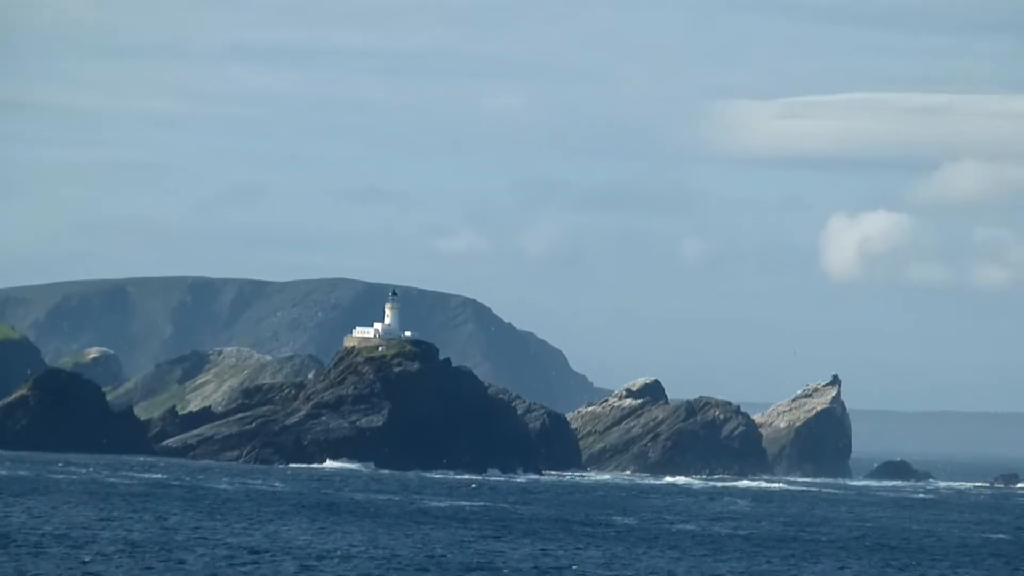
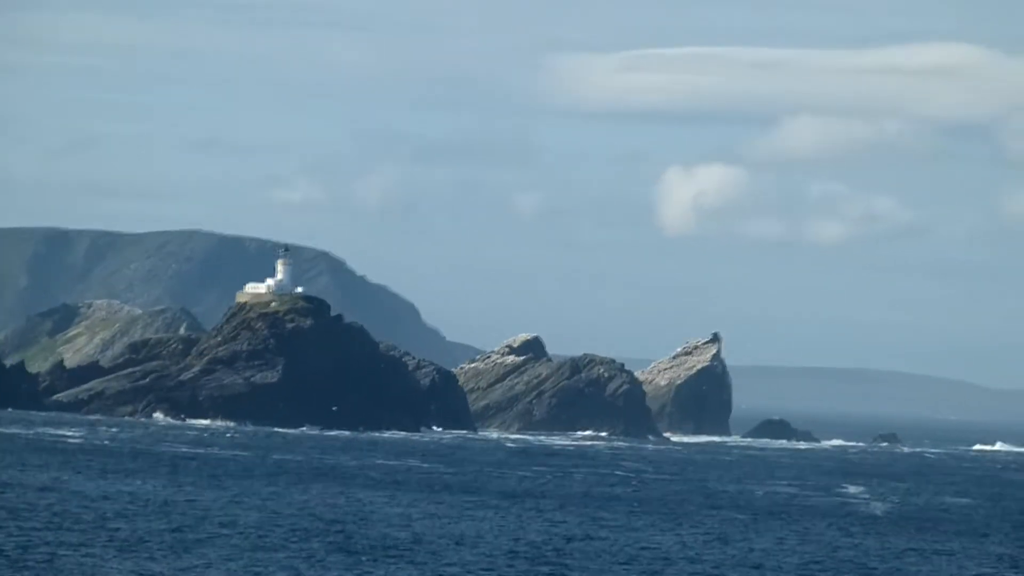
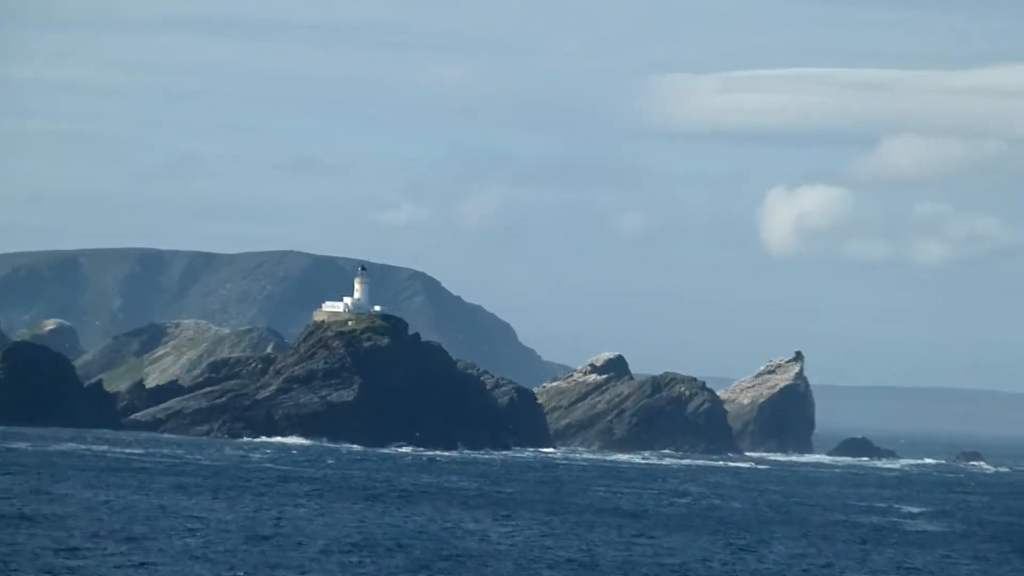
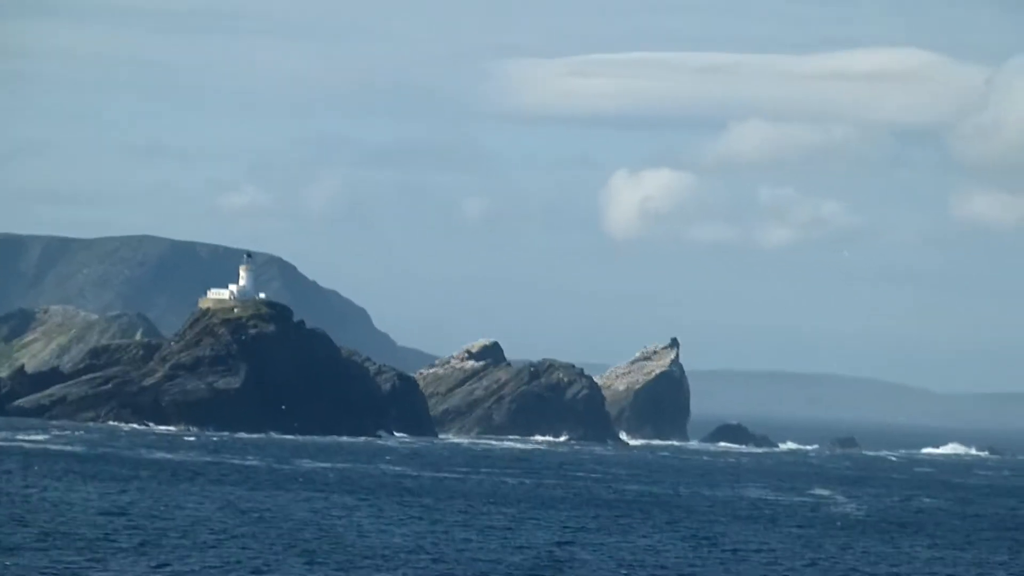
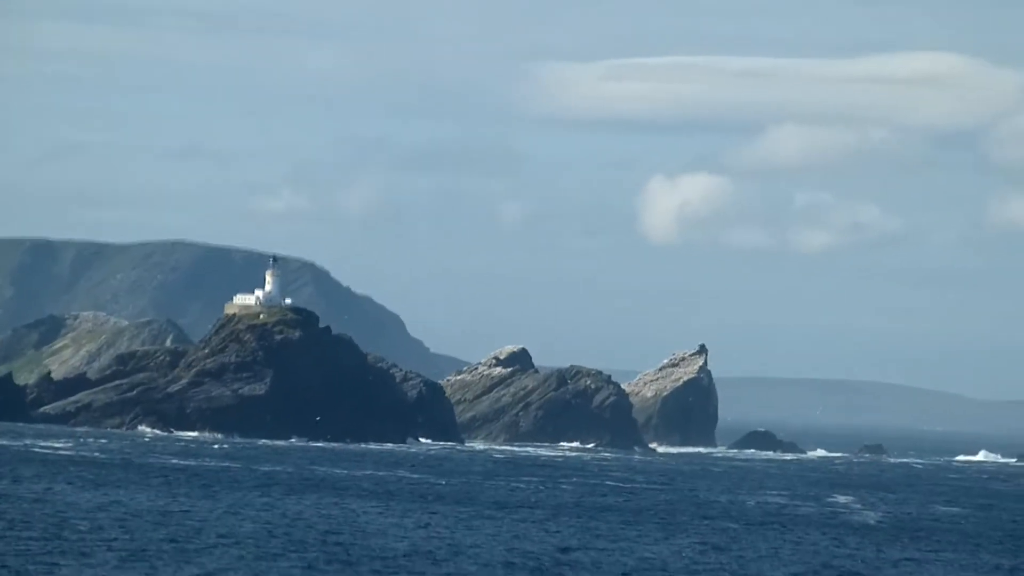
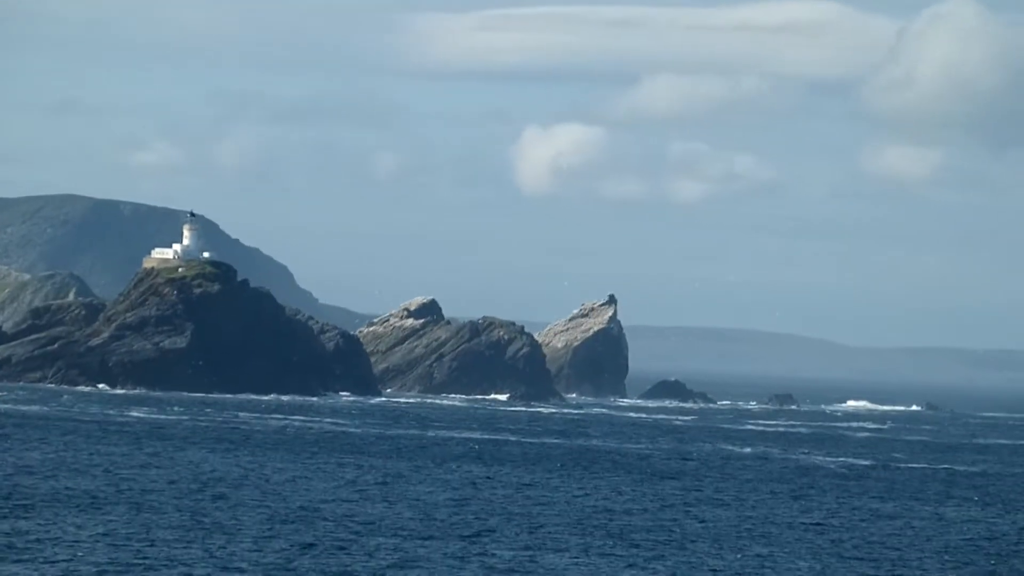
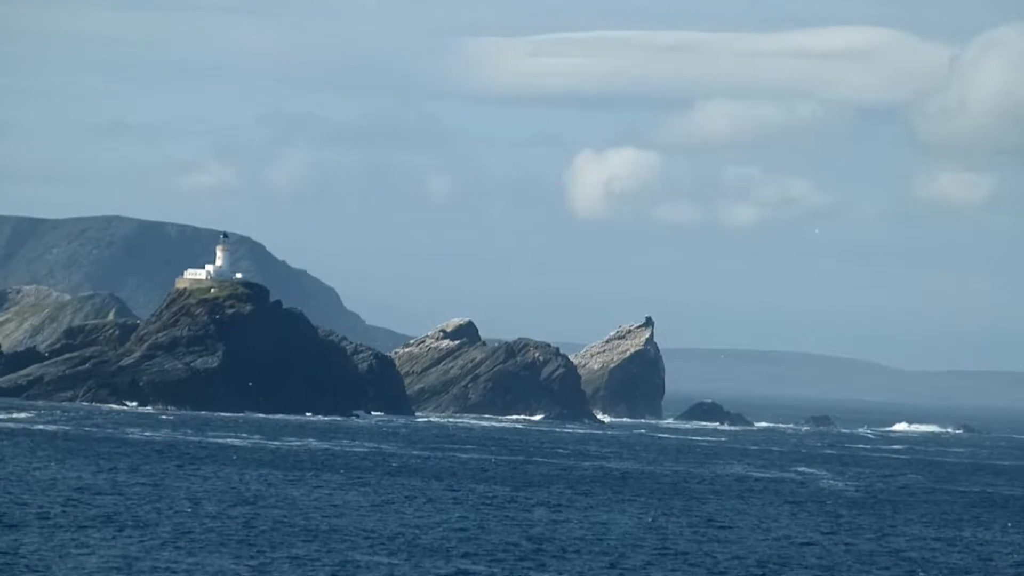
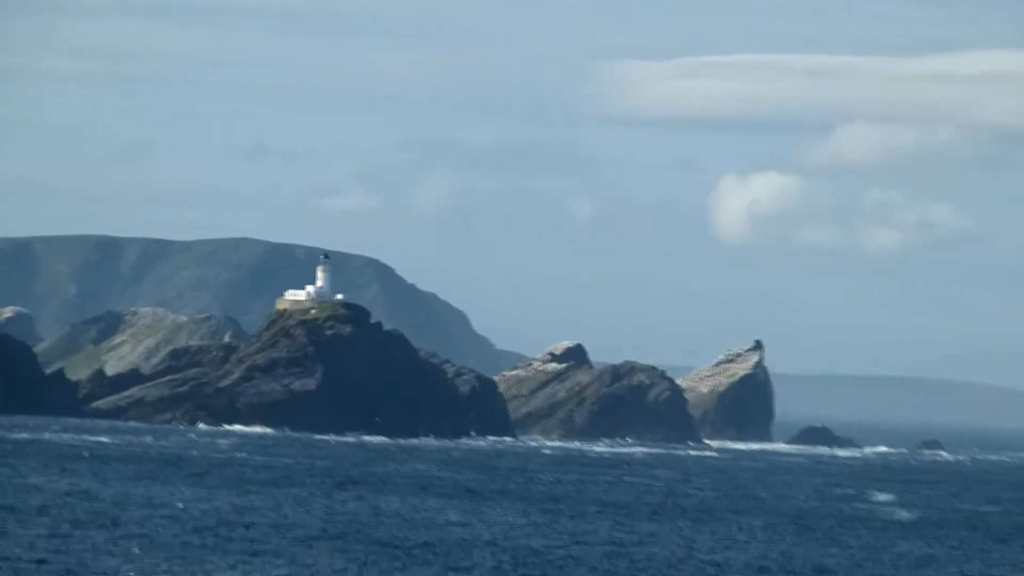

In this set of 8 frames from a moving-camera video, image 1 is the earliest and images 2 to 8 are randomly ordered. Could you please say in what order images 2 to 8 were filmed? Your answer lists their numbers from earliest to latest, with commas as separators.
3, 8, 2, 5, 4, 7, 6
